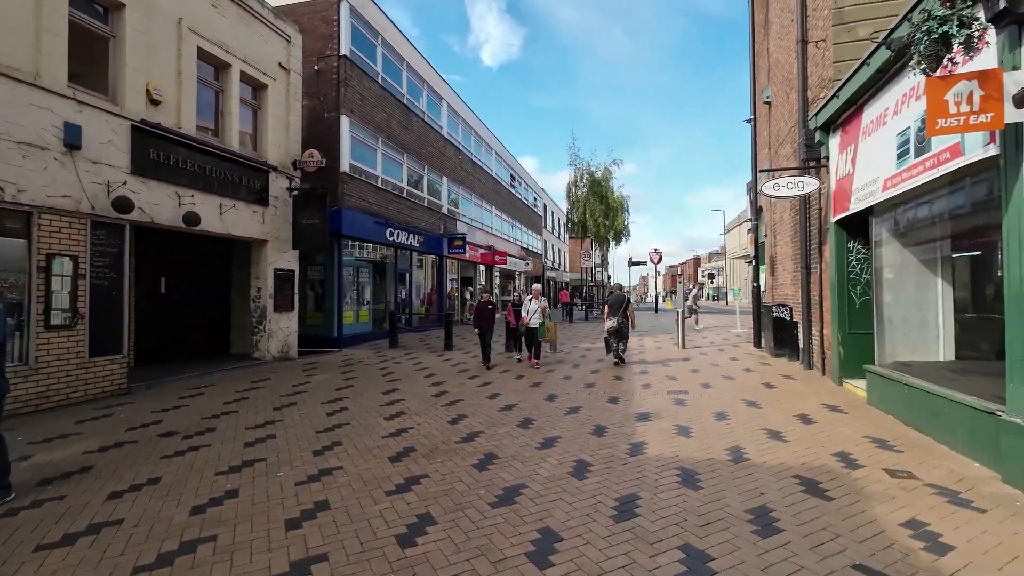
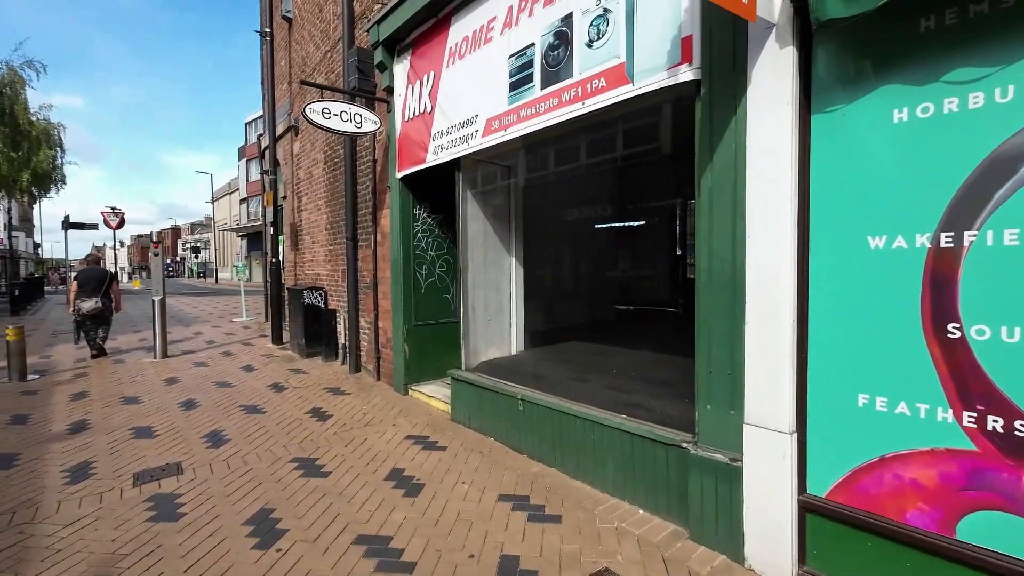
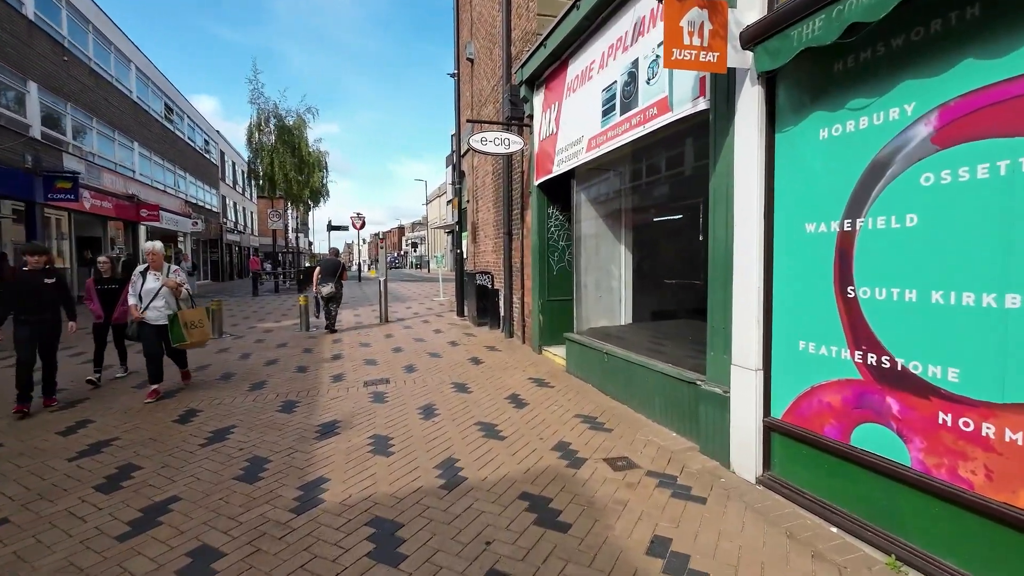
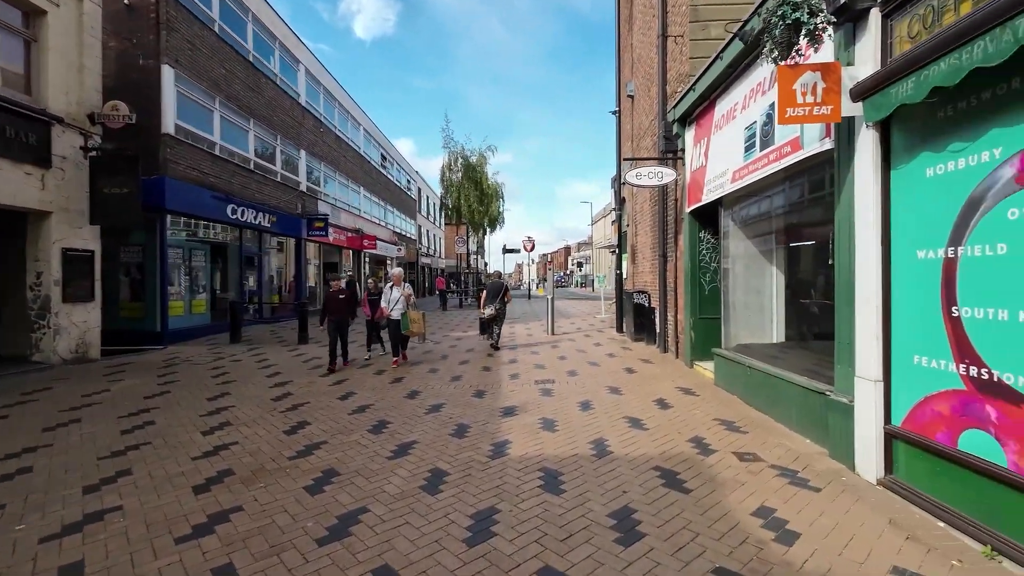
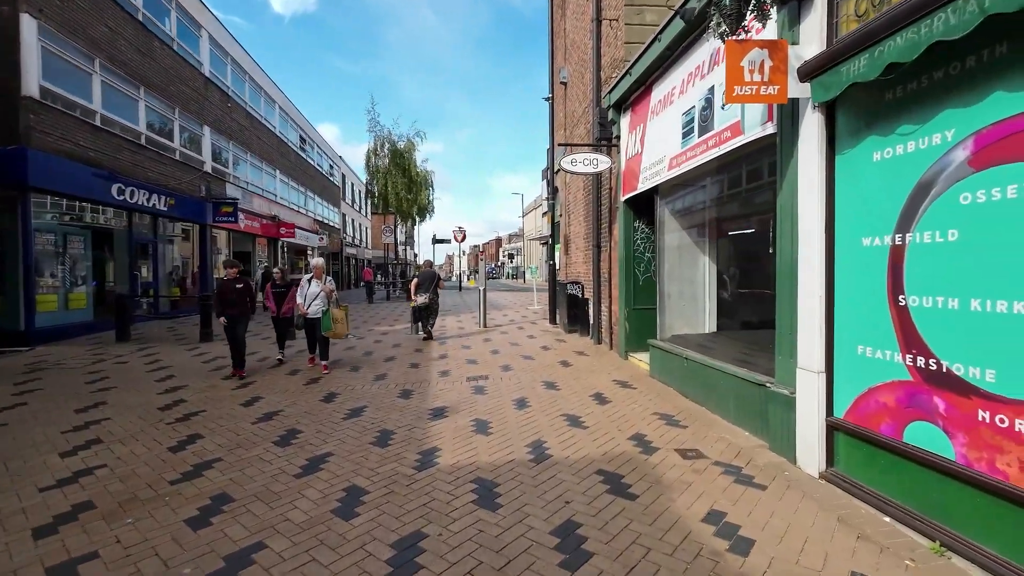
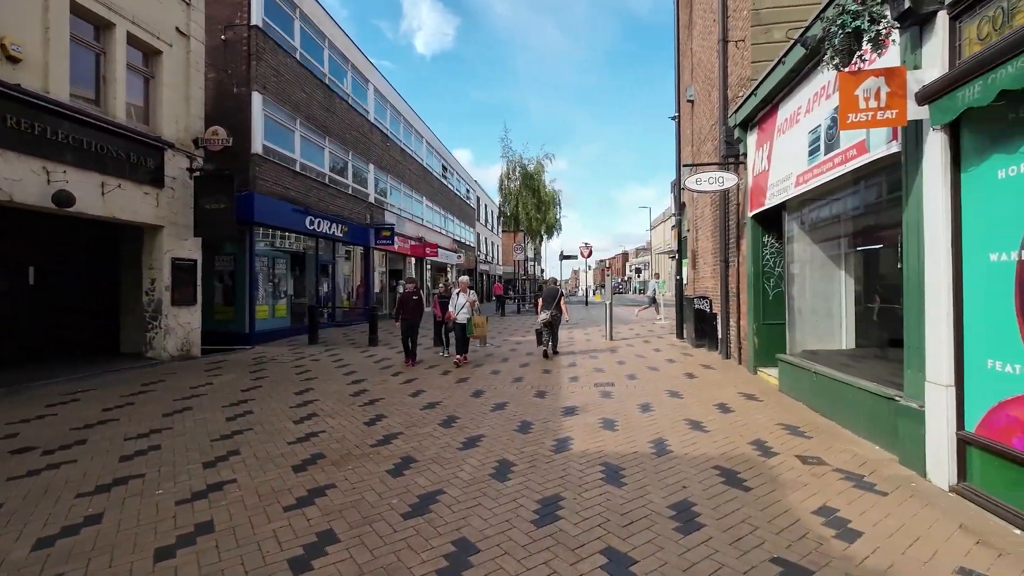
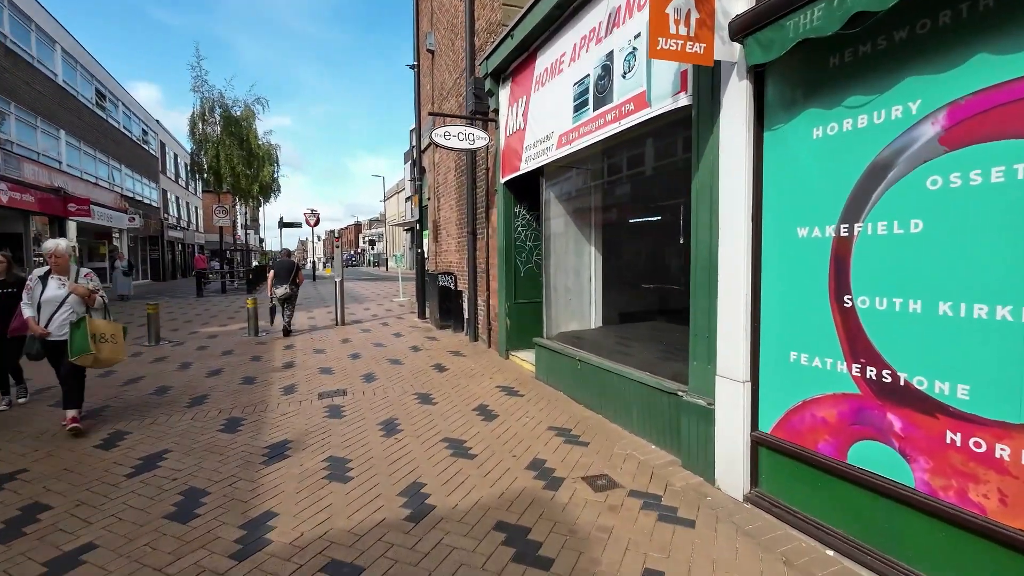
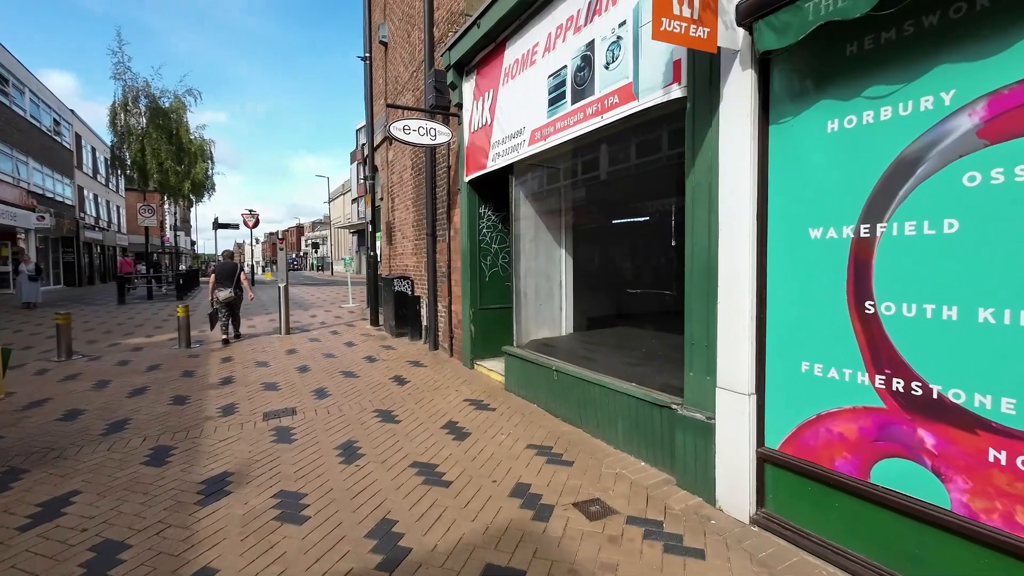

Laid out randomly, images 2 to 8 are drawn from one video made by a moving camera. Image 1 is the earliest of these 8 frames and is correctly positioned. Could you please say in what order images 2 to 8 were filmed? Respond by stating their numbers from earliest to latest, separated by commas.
6, 4, 5, 3, 7, 8, 2
